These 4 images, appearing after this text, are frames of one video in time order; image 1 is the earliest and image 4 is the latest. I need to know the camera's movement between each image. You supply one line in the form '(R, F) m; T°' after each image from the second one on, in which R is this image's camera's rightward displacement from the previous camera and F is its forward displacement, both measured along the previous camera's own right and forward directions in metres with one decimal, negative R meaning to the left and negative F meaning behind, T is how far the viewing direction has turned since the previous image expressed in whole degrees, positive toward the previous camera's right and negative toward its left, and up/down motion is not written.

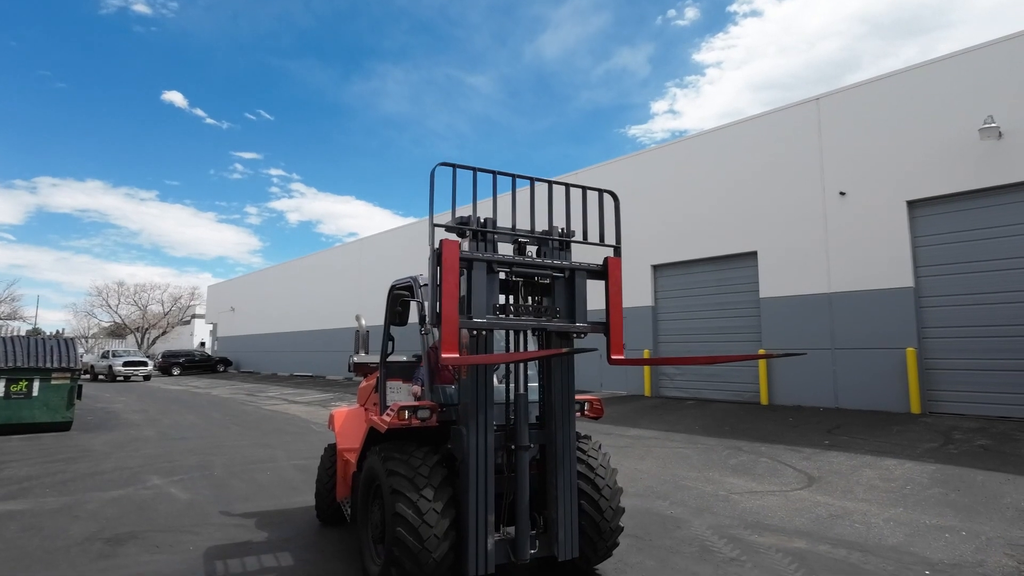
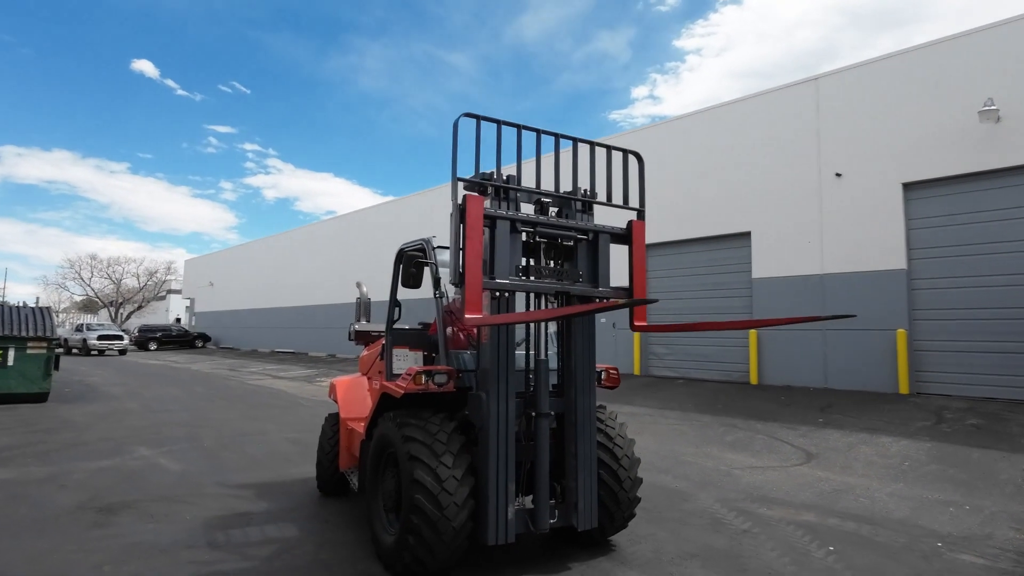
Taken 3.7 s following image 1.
(-0.3, +0.2) m; +2°
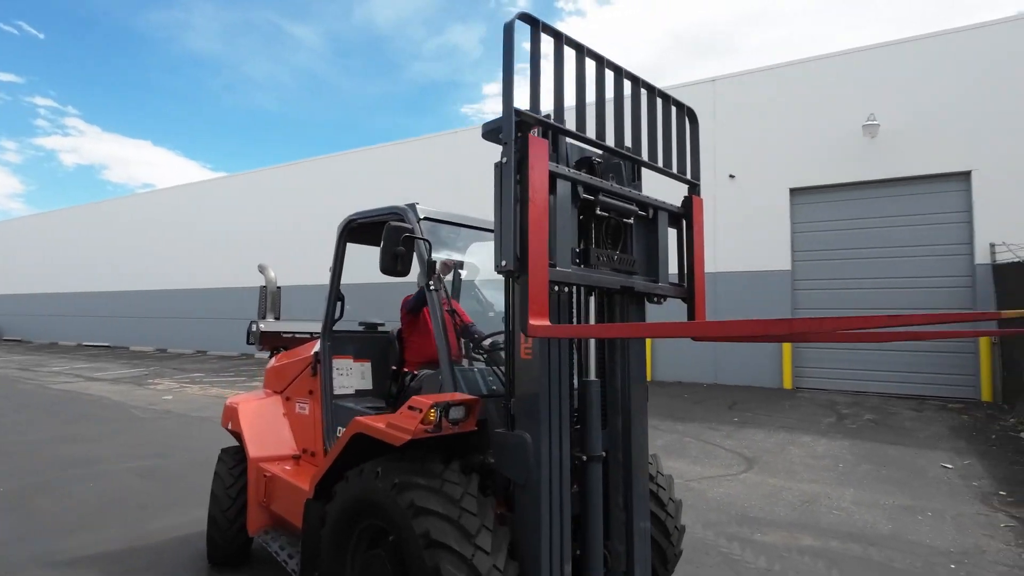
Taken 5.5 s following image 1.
(-1.0, +1.4) m; +15°
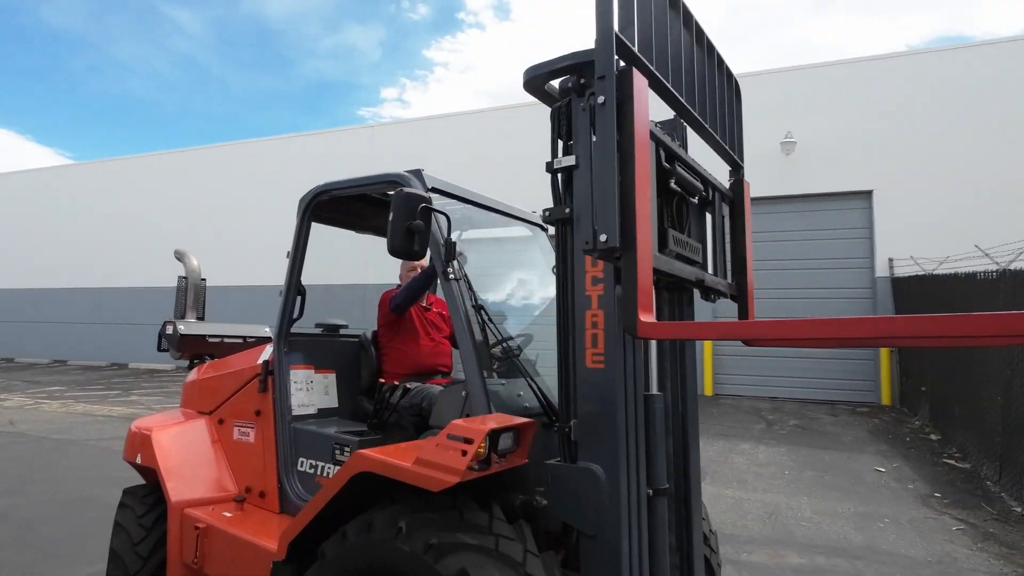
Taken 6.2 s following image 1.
(-0.6, +0.7) m; +10°
